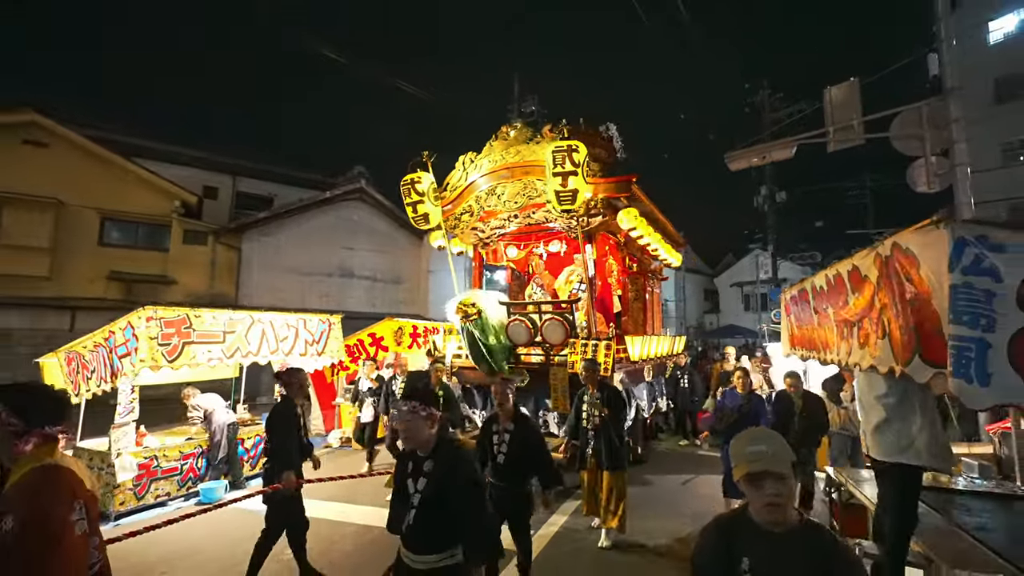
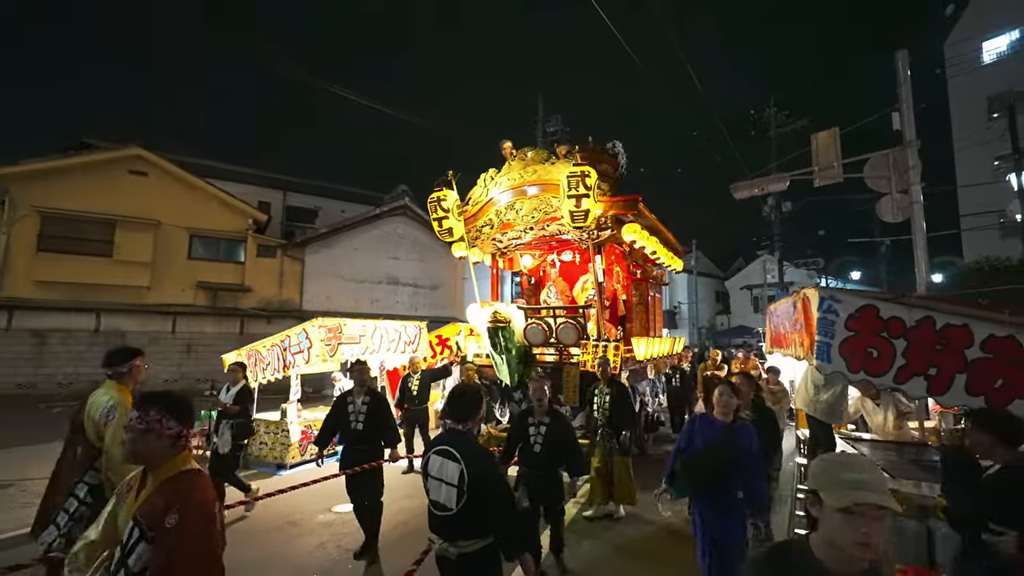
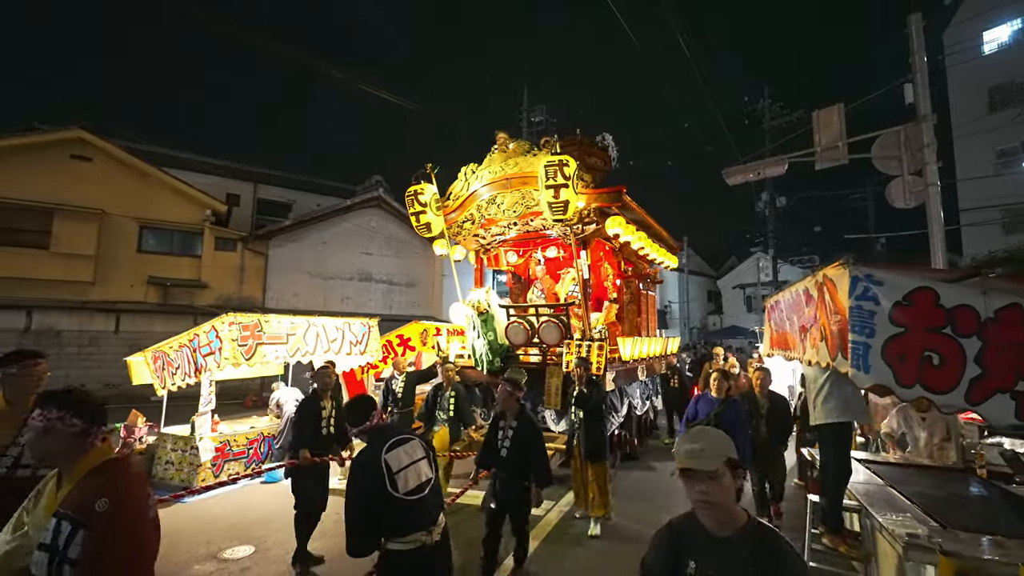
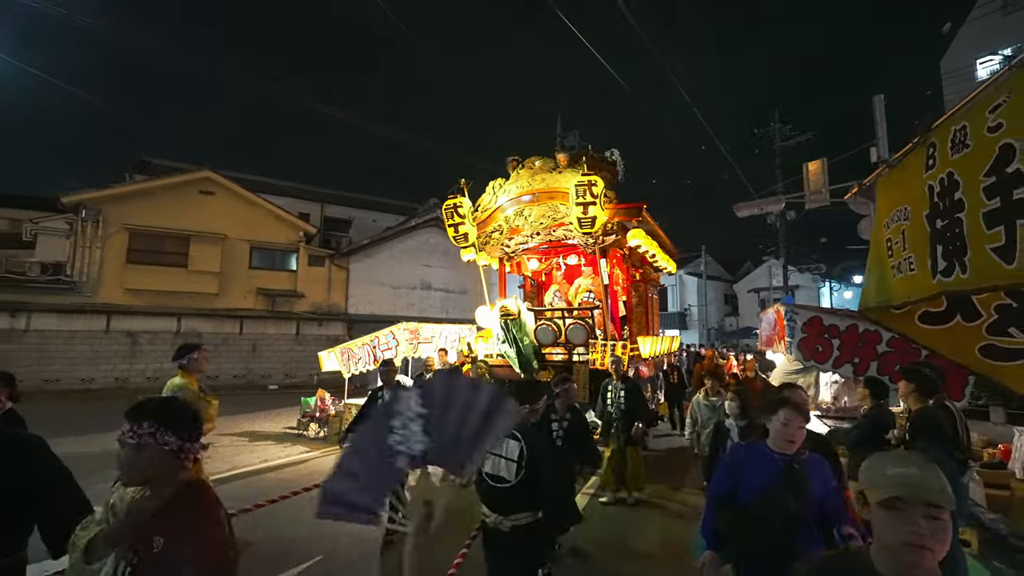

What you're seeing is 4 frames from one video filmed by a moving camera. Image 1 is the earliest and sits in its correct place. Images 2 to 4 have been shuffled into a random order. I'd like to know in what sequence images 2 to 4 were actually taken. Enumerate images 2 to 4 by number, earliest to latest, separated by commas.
3, 2, 4
